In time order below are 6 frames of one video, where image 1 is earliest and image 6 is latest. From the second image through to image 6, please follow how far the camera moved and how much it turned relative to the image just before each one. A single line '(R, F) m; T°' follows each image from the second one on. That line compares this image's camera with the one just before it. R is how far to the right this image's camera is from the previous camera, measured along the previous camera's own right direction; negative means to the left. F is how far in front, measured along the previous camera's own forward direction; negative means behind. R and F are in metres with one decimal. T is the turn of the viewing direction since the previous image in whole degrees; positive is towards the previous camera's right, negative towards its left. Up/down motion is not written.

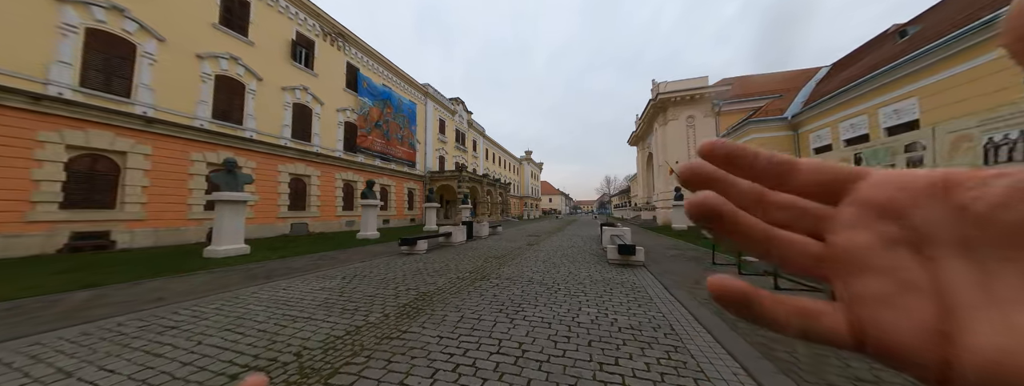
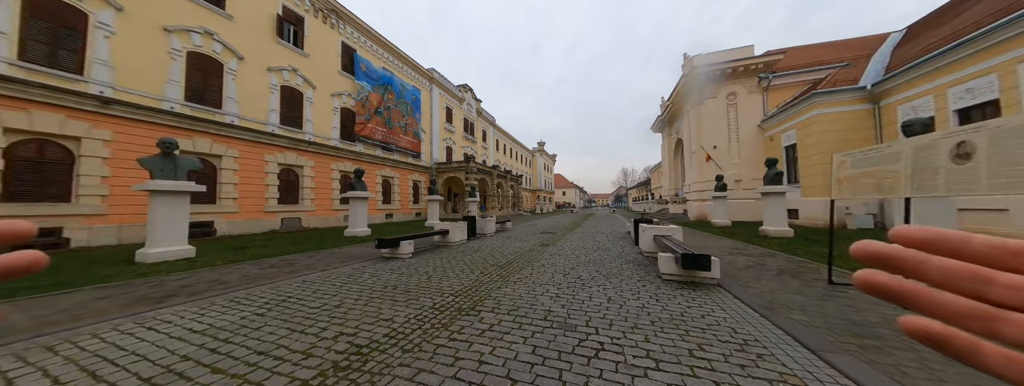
(+0.1, +1.8) m; -3°
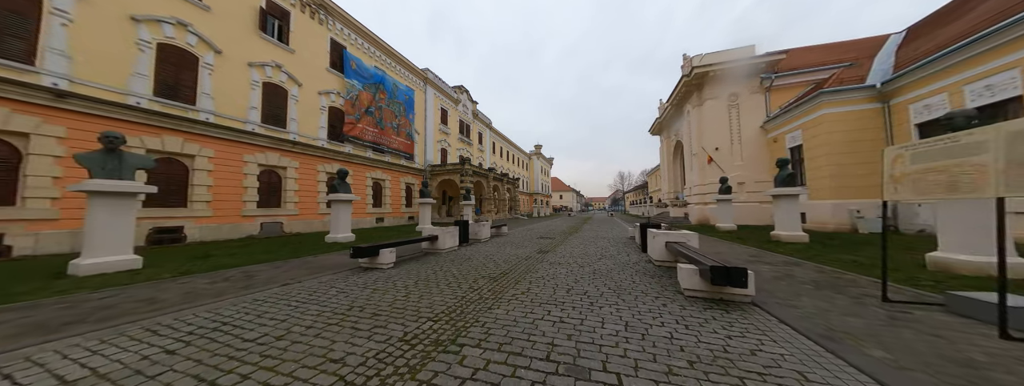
(0.0, +0.6) m; +1°
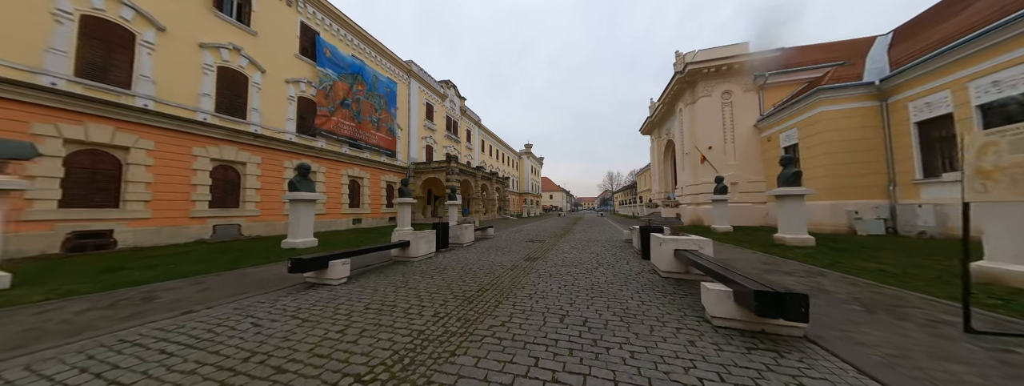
(+0.2, +0.9) m; +2°
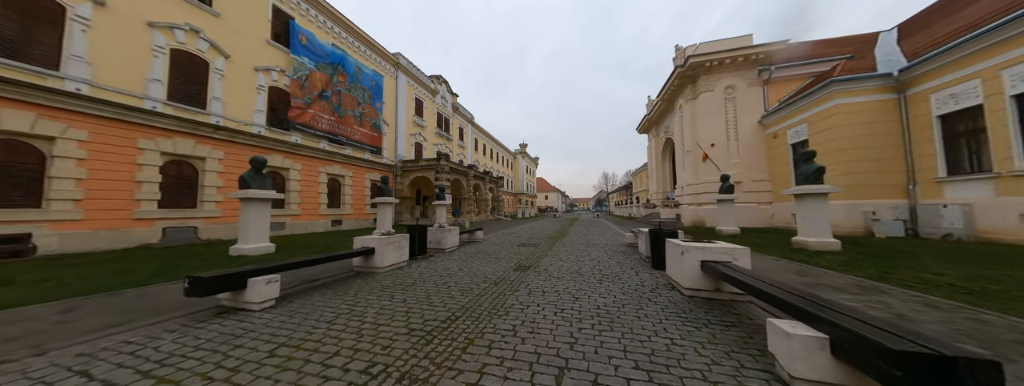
(+0.2, +1.0) m; +1°
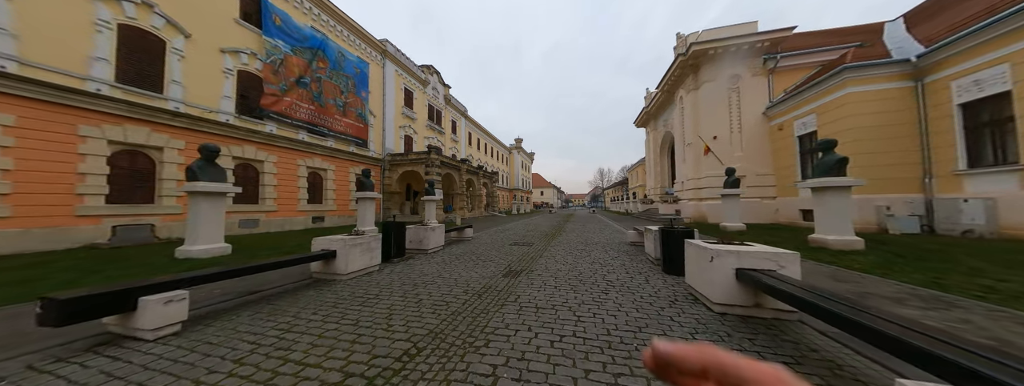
(+0.1, +0.8) m; +1°
